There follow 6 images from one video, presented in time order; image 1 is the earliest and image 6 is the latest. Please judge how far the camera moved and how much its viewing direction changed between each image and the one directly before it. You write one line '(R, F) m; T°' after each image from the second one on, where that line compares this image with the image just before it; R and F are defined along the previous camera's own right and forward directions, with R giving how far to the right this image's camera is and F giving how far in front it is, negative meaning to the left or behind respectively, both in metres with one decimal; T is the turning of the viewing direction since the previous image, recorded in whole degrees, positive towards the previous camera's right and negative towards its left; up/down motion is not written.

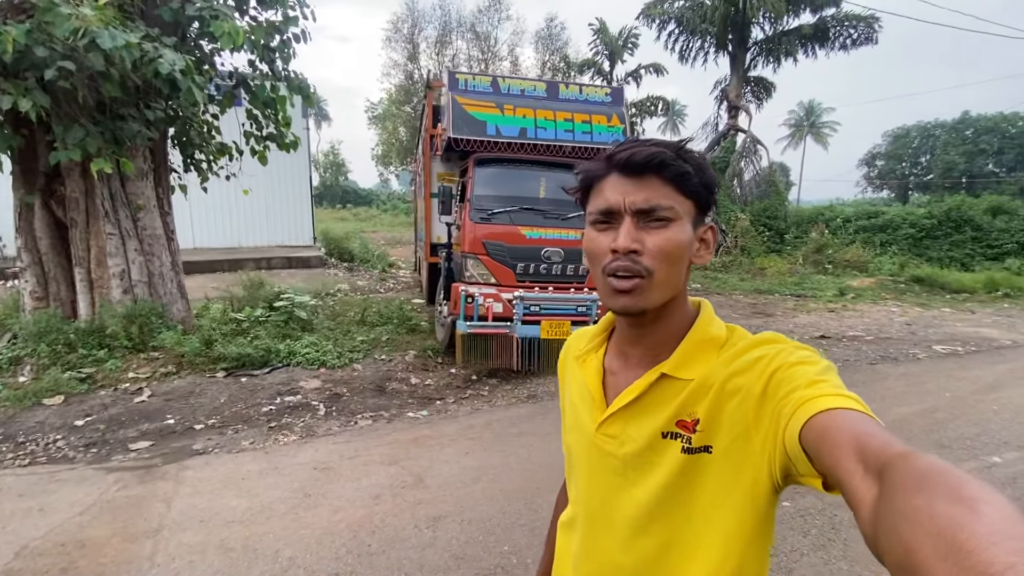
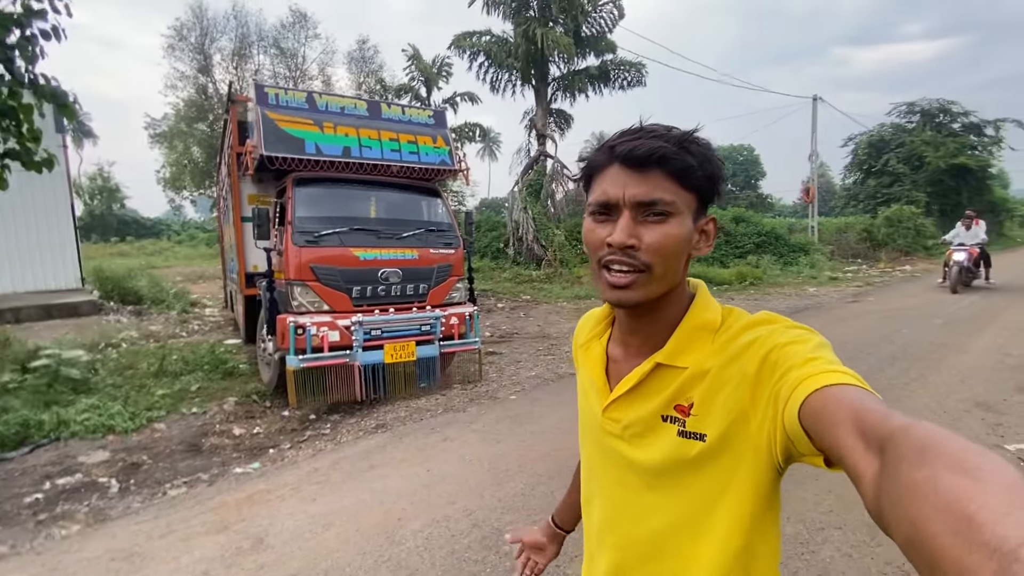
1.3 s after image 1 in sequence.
(-0.1, 0.0) m; +19°
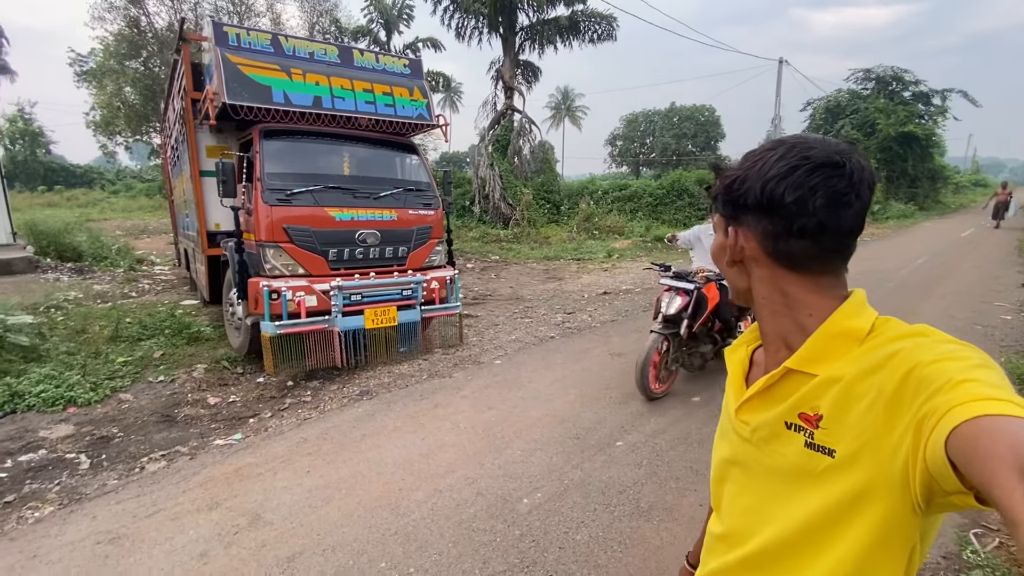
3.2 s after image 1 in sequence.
(-0.3, +0.1) m; +5°
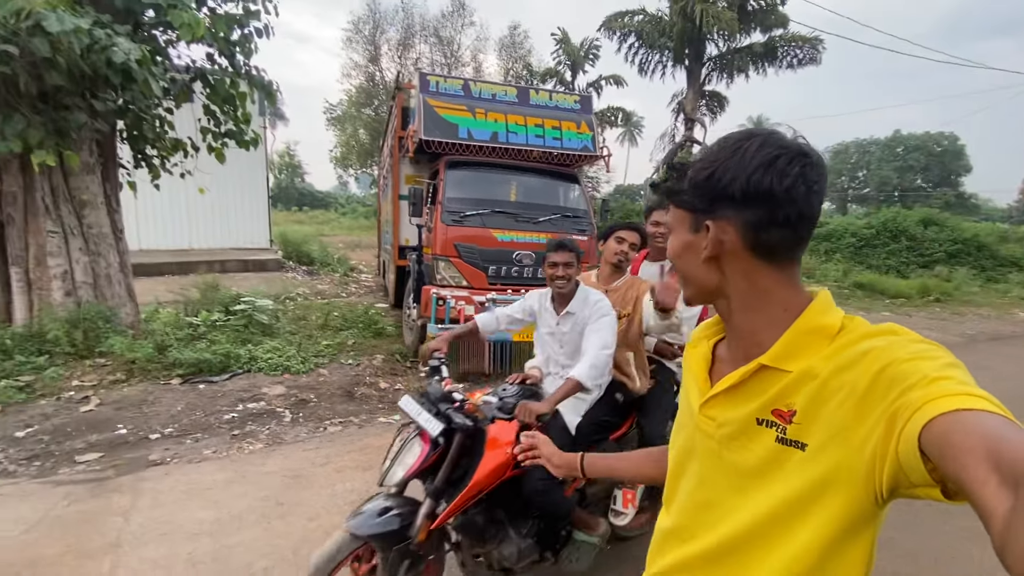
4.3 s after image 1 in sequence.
(+0.2, -0.1) m; -19°
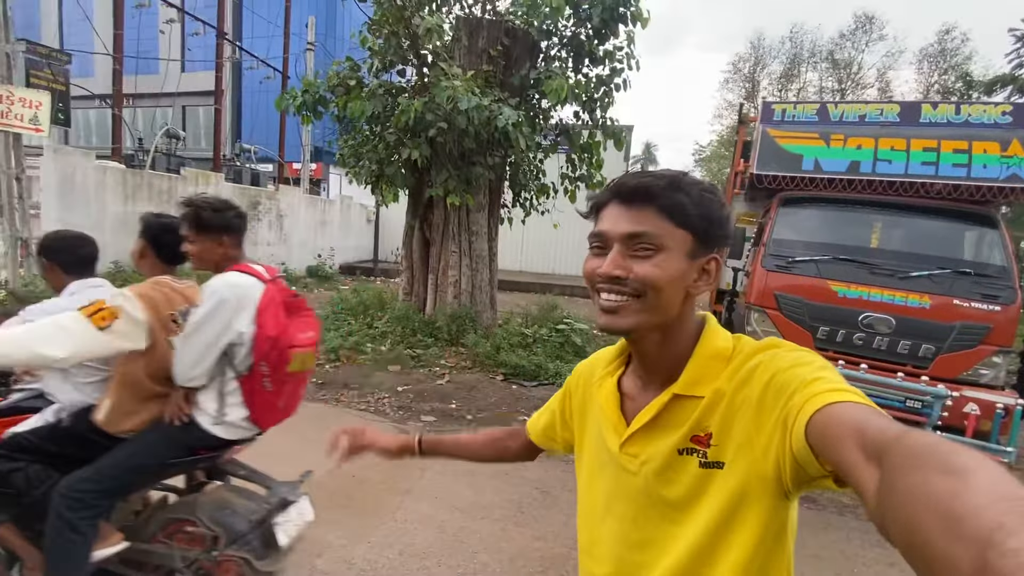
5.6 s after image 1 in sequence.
(+0.4, +0.3) m; -40°
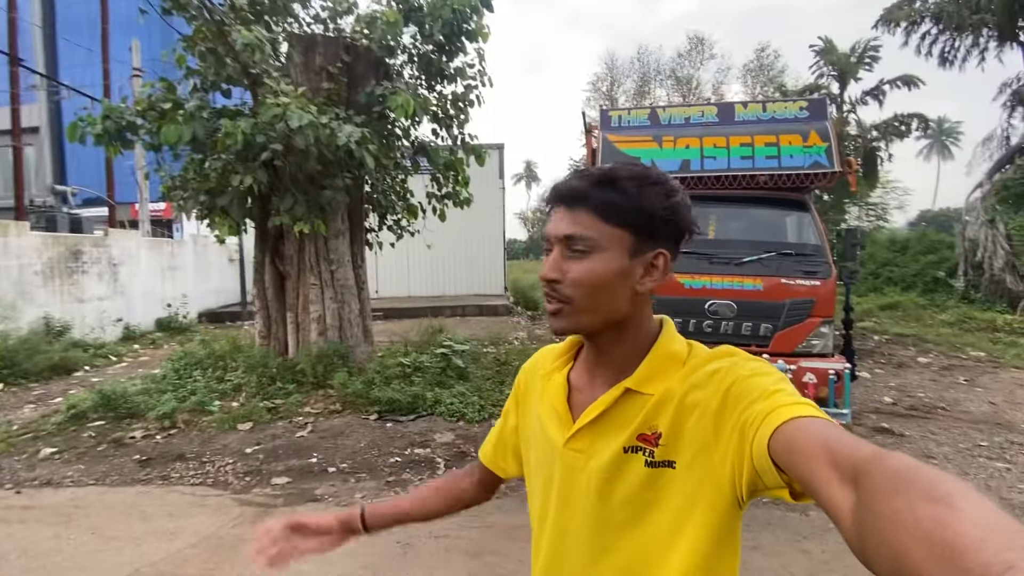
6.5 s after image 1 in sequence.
(+0.4, +0.3) m; +12°
